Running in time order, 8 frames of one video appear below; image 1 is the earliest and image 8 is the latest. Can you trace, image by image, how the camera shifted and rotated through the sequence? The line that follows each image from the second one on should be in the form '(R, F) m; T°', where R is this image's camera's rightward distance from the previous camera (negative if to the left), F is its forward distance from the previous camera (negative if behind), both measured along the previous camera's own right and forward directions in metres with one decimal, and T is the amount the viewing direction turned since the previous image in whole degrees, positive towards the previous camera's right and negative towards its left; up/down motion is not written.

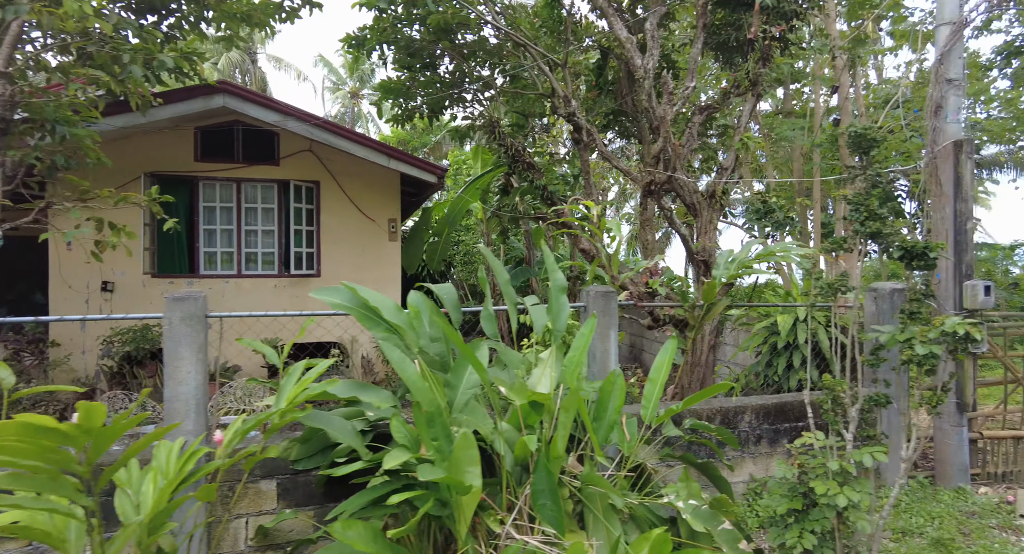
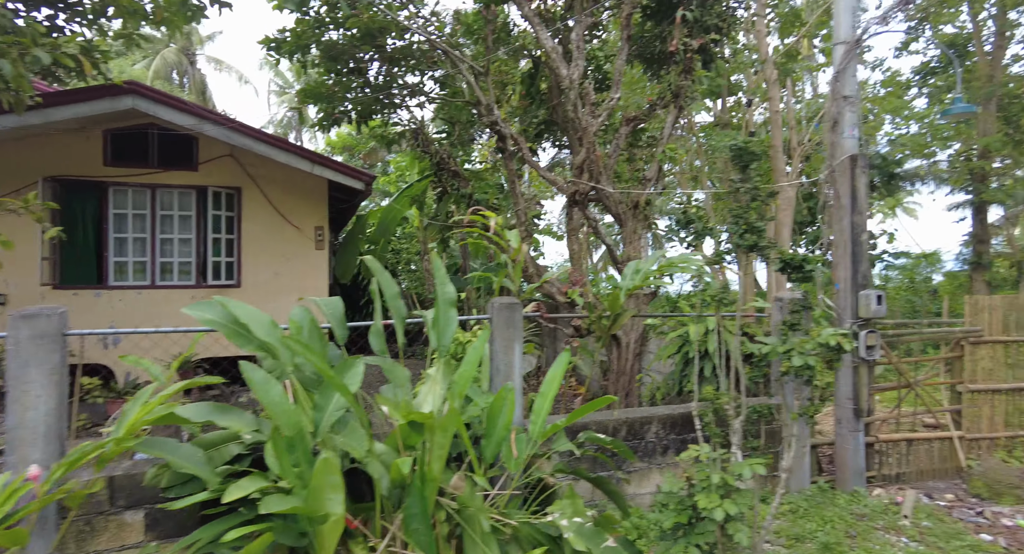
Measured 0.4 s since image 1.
(+0.5, +0.1) m; +4°
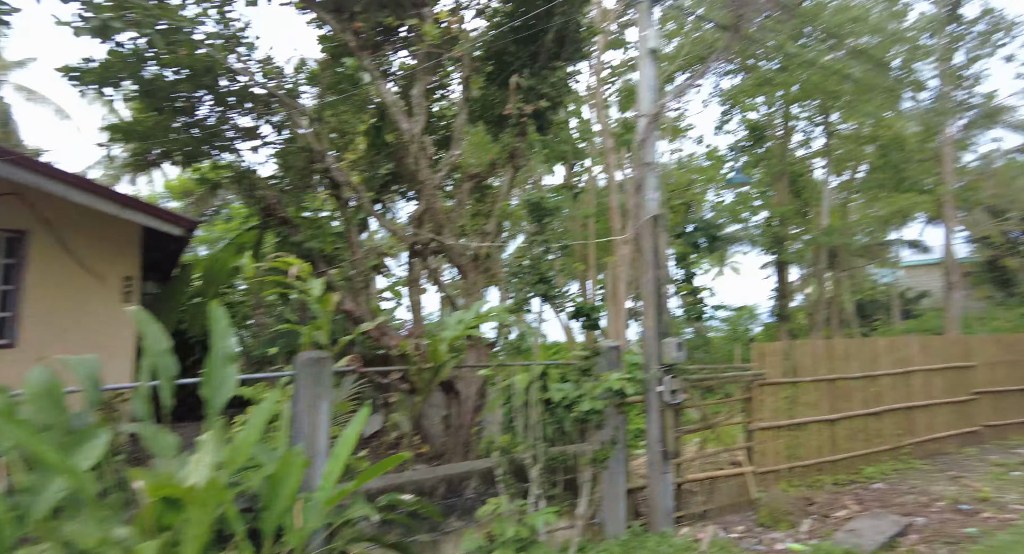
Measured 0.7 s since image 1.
(+0.5, 0.0) m; +13°
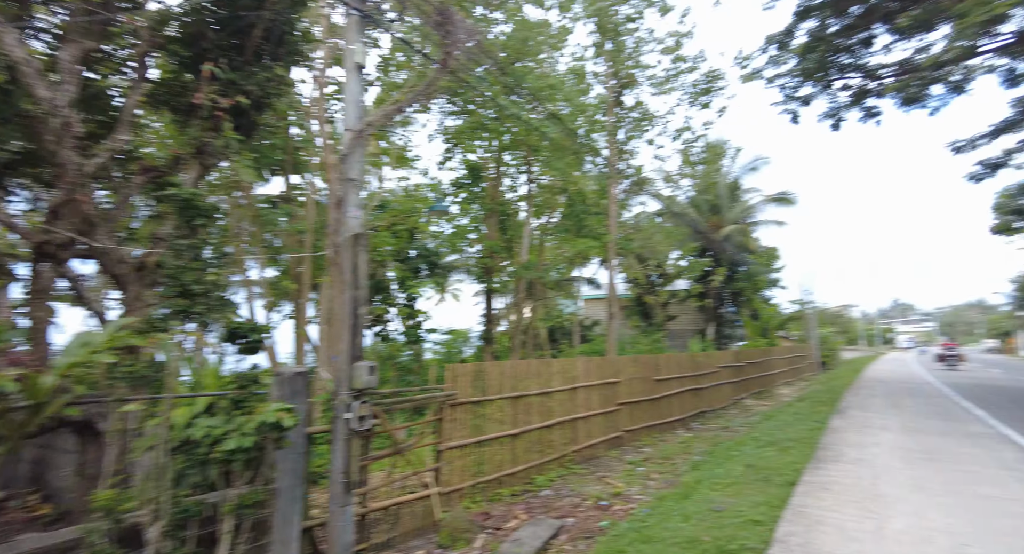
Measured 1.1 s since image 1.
(+0.4, +0.1) m; +28°
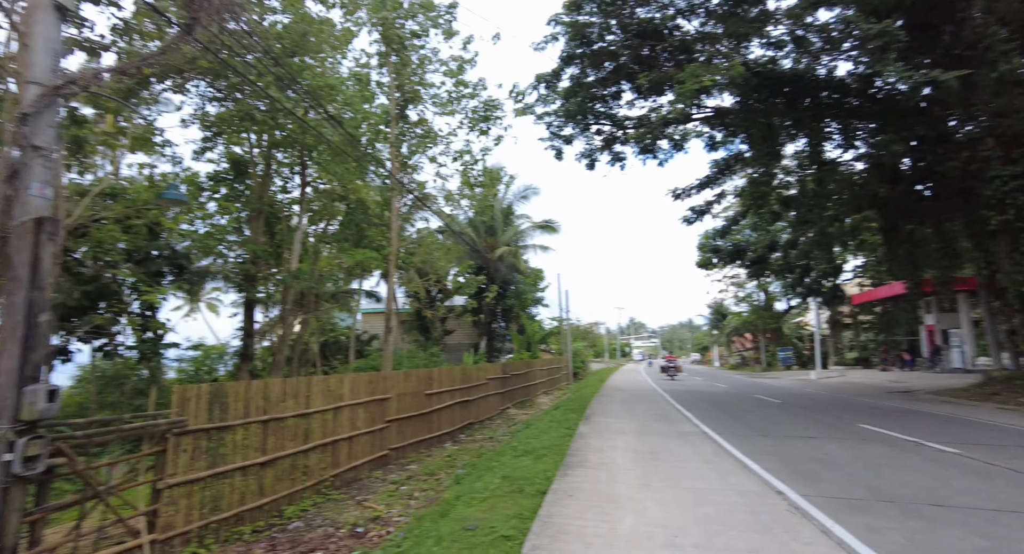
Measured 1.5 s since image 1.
(+0.2, +0.2) m; +23°
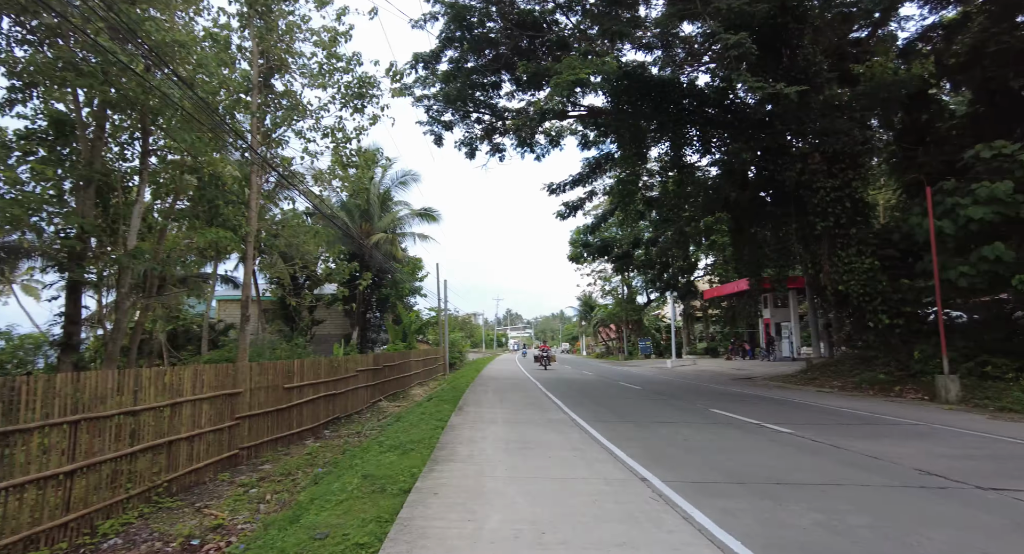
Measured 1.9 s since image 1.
(+0.1, +0.3) m; +13°
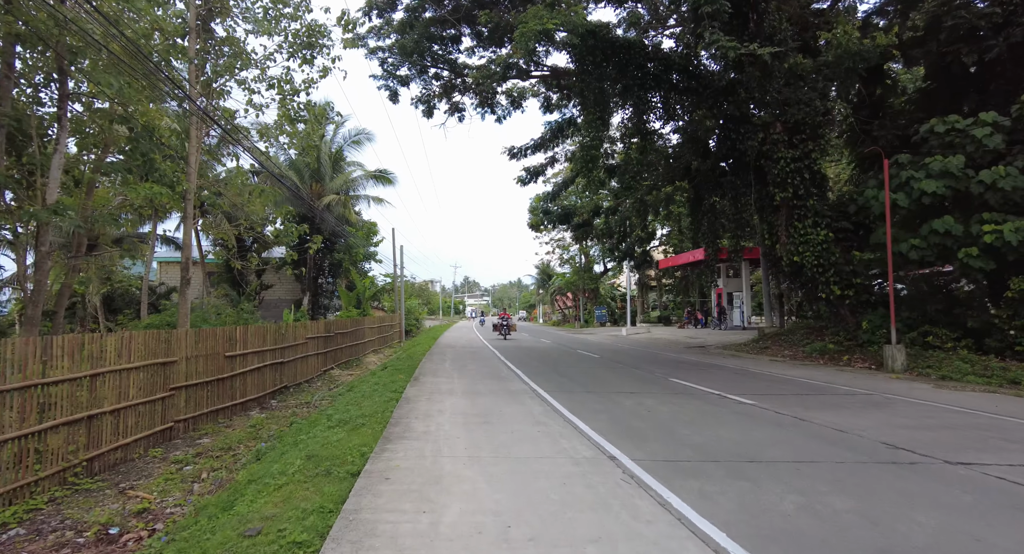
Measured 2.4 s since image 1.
(0.0, +0.4) m; +5°
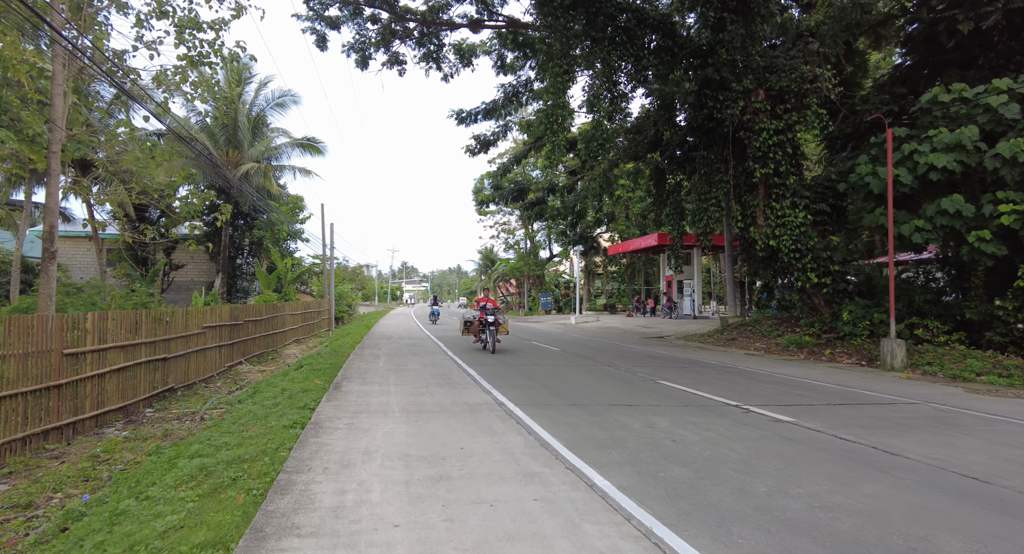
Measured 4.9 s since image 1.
(-0.2, +2.1) m; +7°
